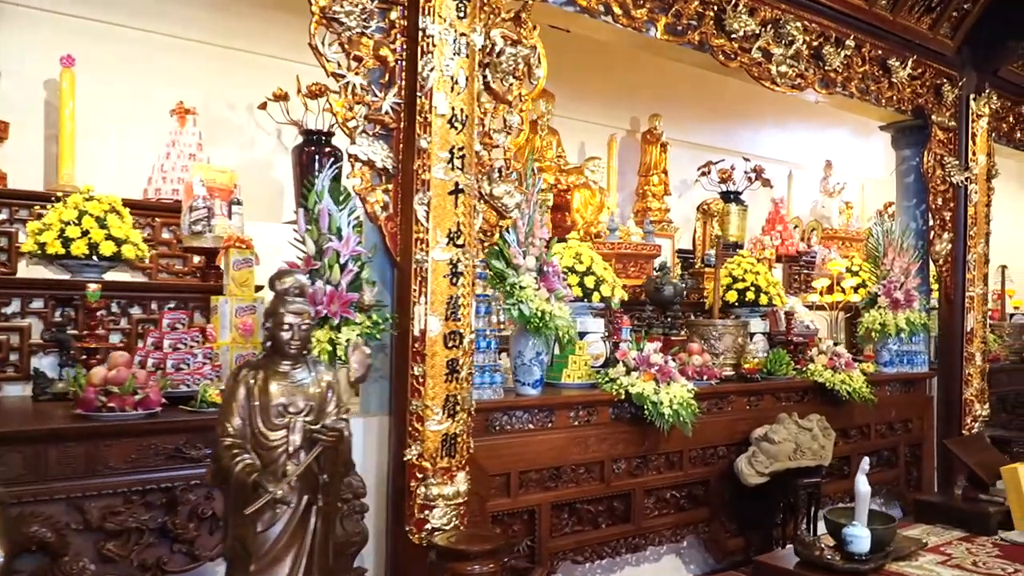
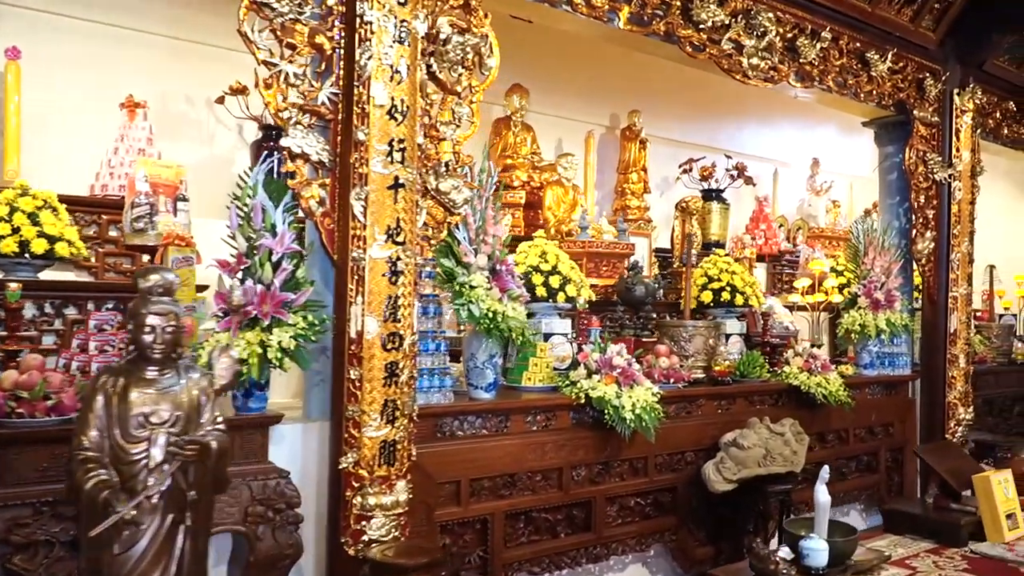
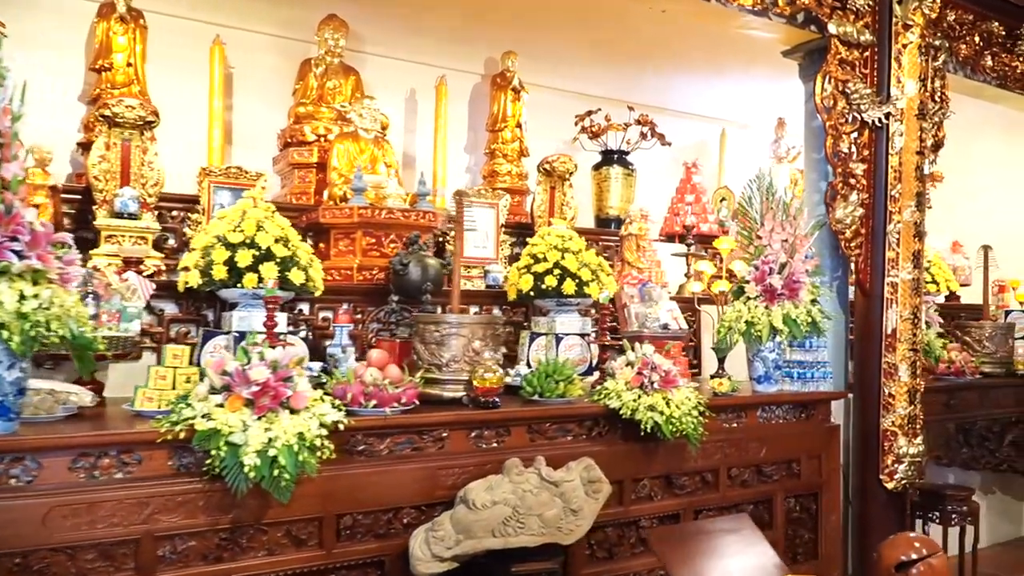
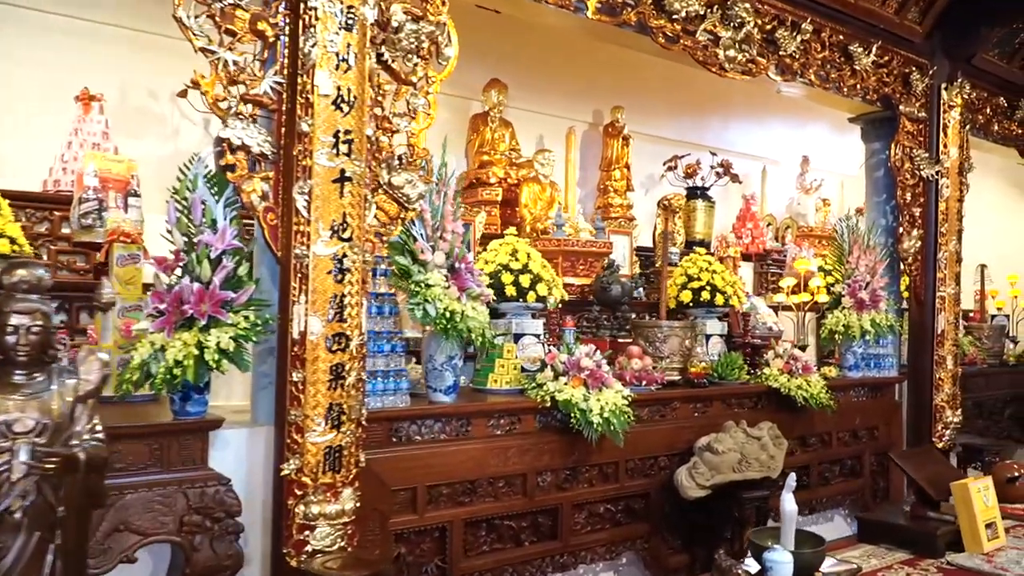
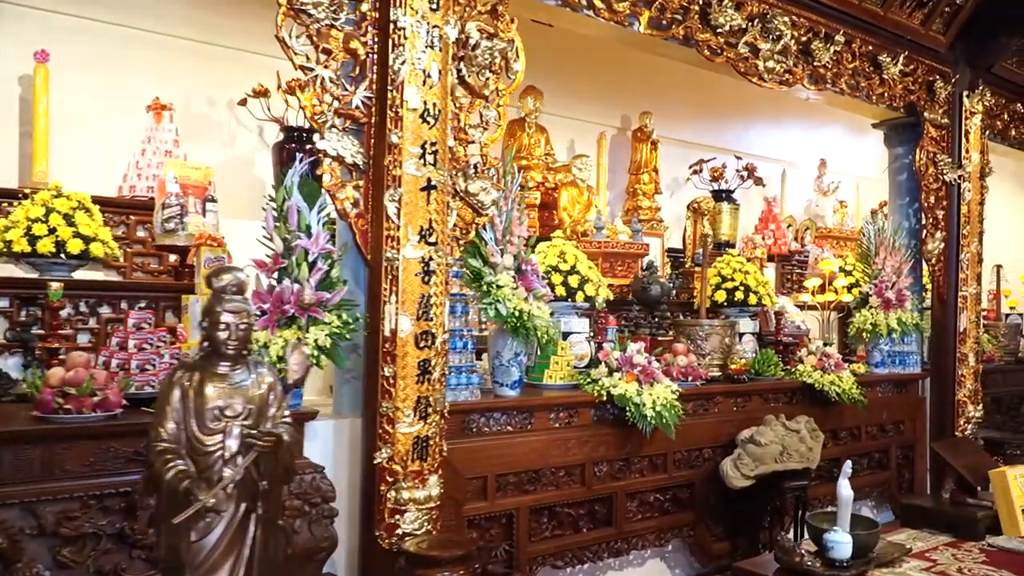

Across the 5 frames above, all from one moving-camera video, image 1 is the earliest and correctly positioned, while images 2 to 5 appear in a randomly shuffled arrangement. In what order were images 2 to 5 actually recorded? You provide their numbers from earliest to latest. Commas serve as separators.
5, 2, 4, 3
